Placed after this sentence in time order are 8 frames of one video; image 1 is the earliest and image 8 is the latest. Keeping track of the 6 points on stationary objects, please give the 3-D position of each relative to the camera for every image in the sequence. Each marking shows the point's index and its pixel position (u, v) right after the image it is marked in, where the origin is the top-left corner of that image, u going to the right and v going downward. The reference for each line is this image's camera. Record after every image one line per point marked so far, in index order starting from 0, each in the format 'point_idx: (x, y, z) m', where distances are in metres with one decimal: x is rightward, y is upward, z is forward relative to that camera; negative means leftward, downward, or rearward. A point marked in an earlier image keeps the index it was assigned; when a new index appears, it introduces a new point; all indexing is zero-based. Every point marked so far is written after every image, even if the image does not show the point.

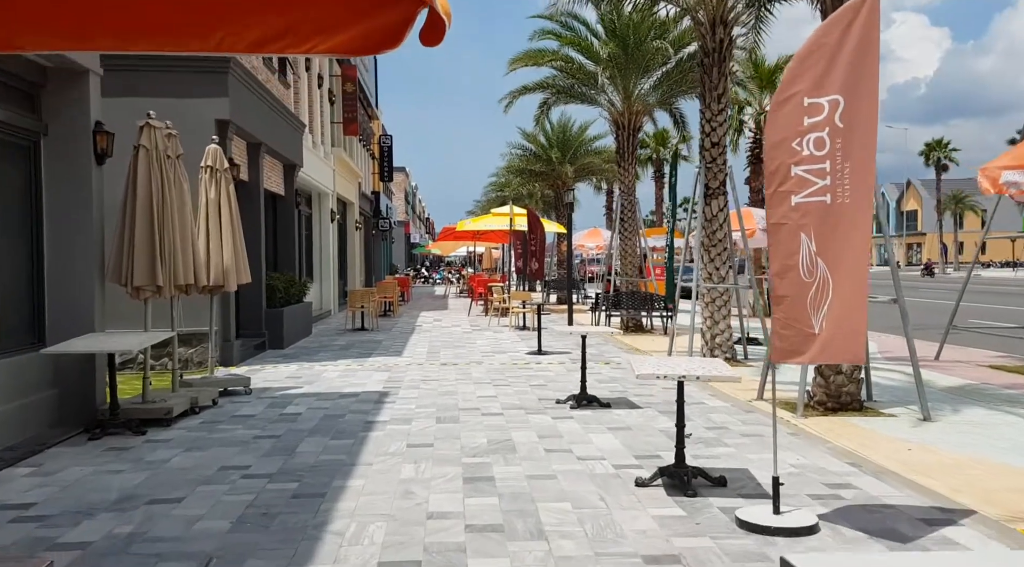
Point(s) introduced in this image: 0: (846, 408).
0: (+3.5, -1.3, +8.4) m
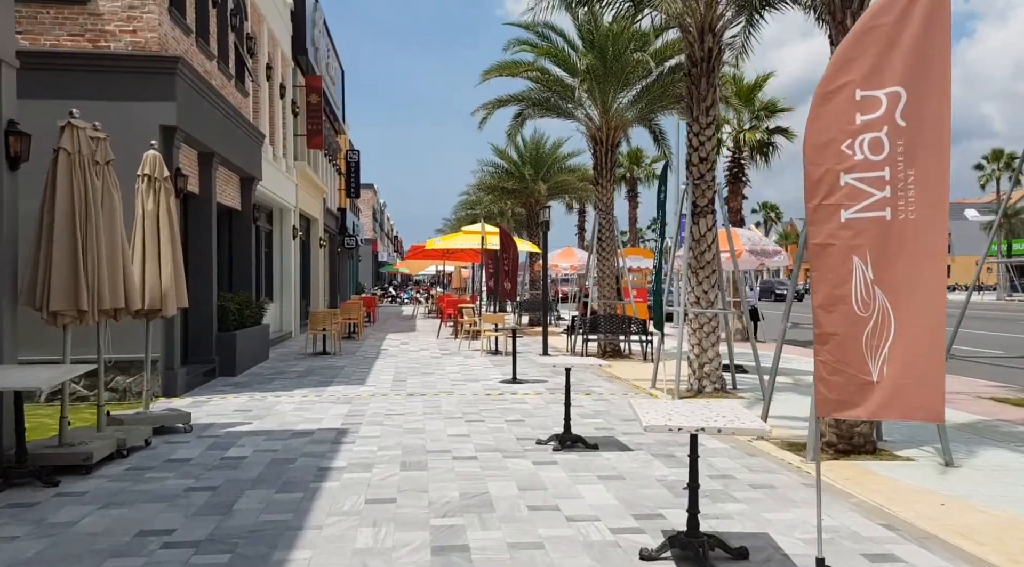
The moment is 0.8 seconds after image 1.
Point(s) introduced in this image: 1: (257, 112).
0: (+3.2, -1.6, +7.5) m
1: (-5.6, +3.8, +17.9) m
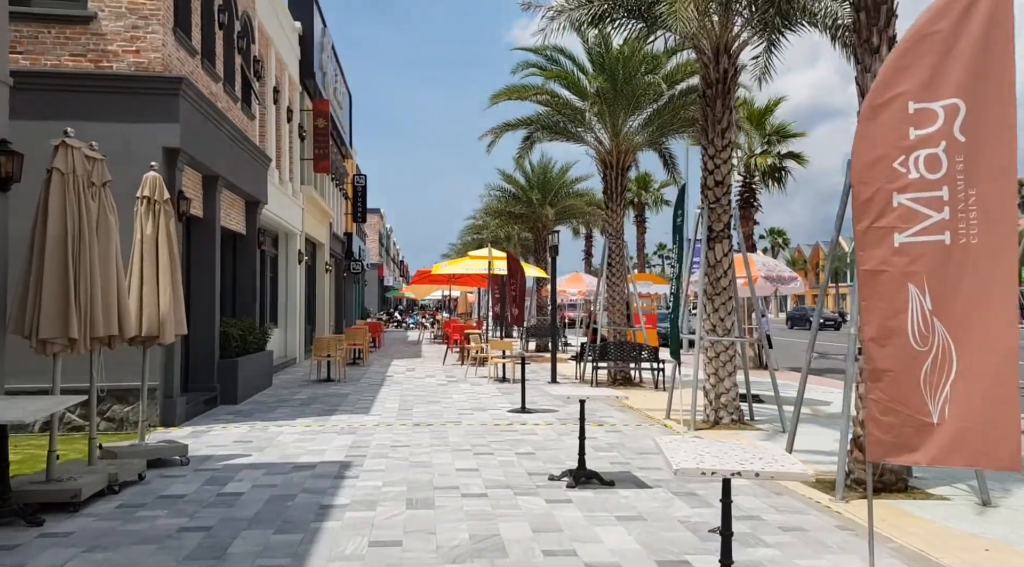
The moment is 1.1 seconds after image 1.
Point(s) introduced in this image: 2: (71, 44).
0: (+3.3, -1.8, +7.1) m
1: (-5.5, +3.3, +17.8) m
2: (-5.6, +3.0, +10.2) m
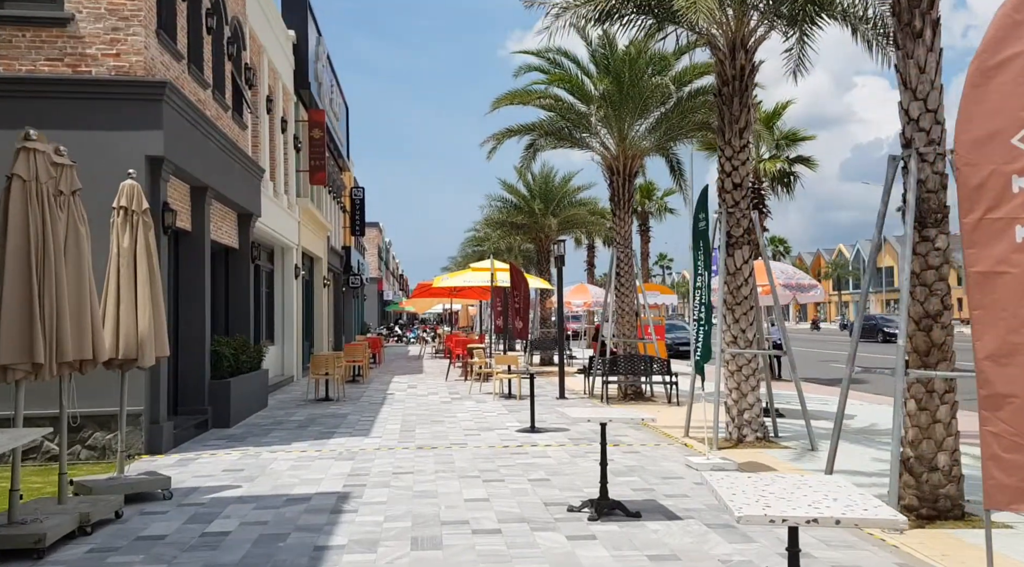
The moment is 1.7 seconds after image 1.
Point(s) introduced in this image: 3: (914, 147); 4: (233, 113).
0: (+3.5, -1.9, +6.5) m
1: (-5.4, +2.9, +17.1) m
2: (-5.5, +2.8, +9.6) m
3: (+3.3, +1.1, +6.7) m
4: (-5.0, +3.0, +14.4) m
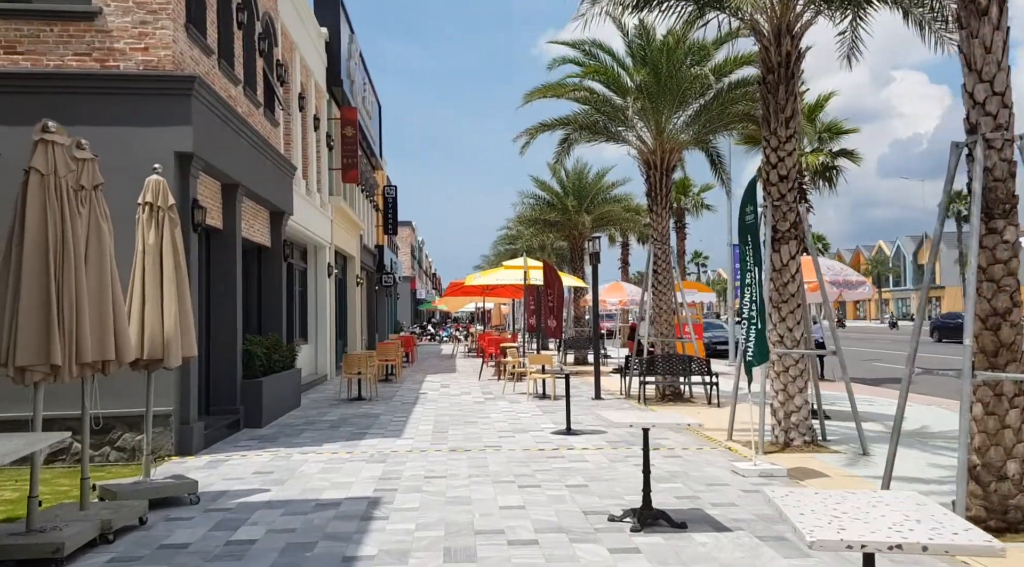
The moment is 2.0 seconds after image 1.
0: (+3.8, -1.8, +6.0) m
1: (-4.7, +3.0, +17.0) m
2: (-5.1, +2.8, +9.4) m
3: (+3.6, +1.2, +6.2) m
4: (-4.4, +3.1, +14.3) m
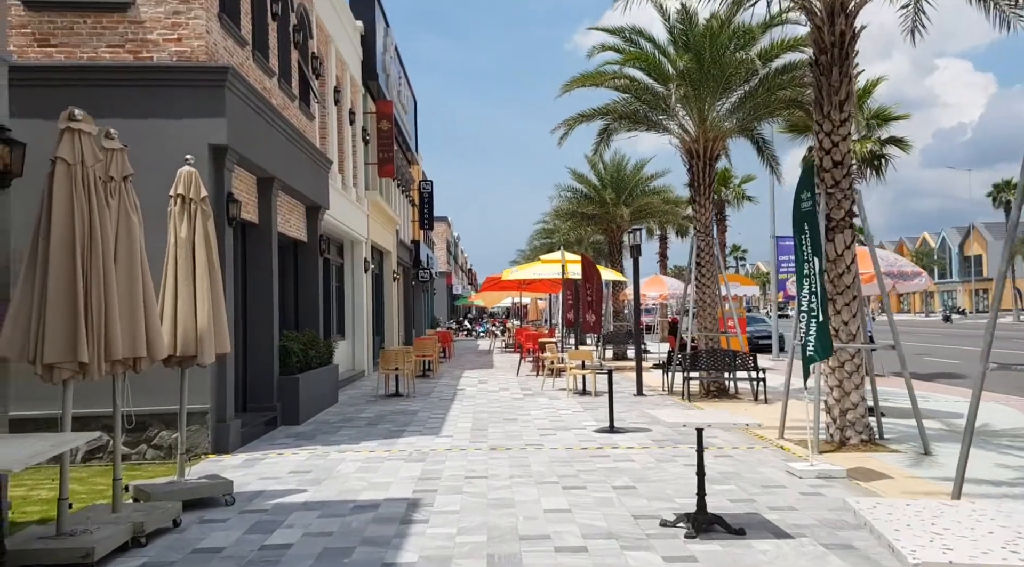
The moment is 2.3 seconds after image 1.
0: (+4.1, -1.7, +5.5) m
1: (-3.9, +3.1, +16.8) m
2: (-4.7, +2.9, +9.3) m
3: (+3.9, +1.2, +5.7) m
4: (-3.7, +3.2, +14.1) m
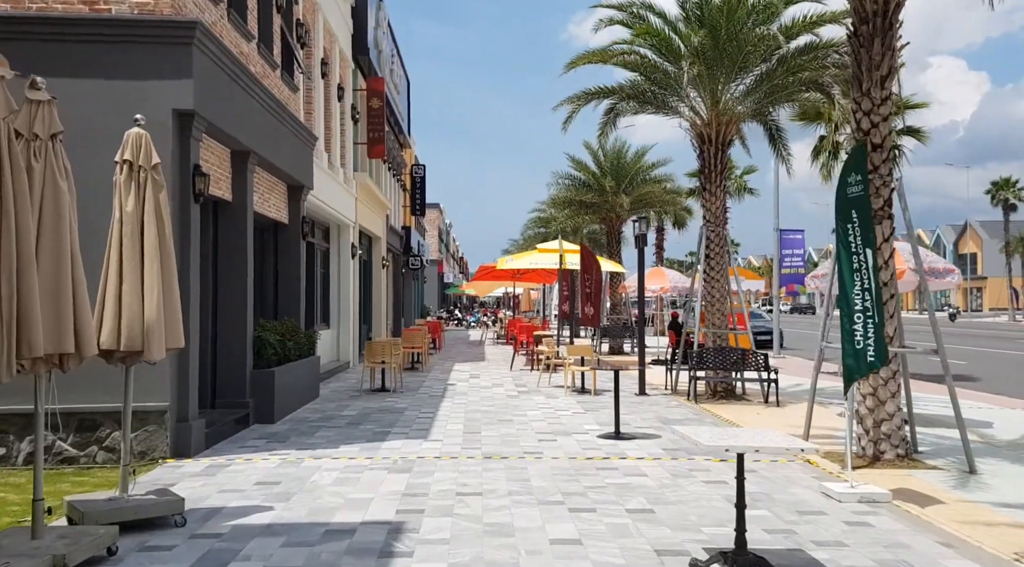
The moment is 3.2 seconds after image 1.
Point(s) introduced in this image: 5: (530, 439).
0: (+4.1, -1.8, +4.5) m
1: (-3.9, +3.3, +15.7) m
2: (-4.6, +3.1, +8.2) m
3: (+4.0, +1.2, +4.7) m
4: (-3.7, +3.4, +13.0) m
5: (+0.2, -1.9, +9.8) m
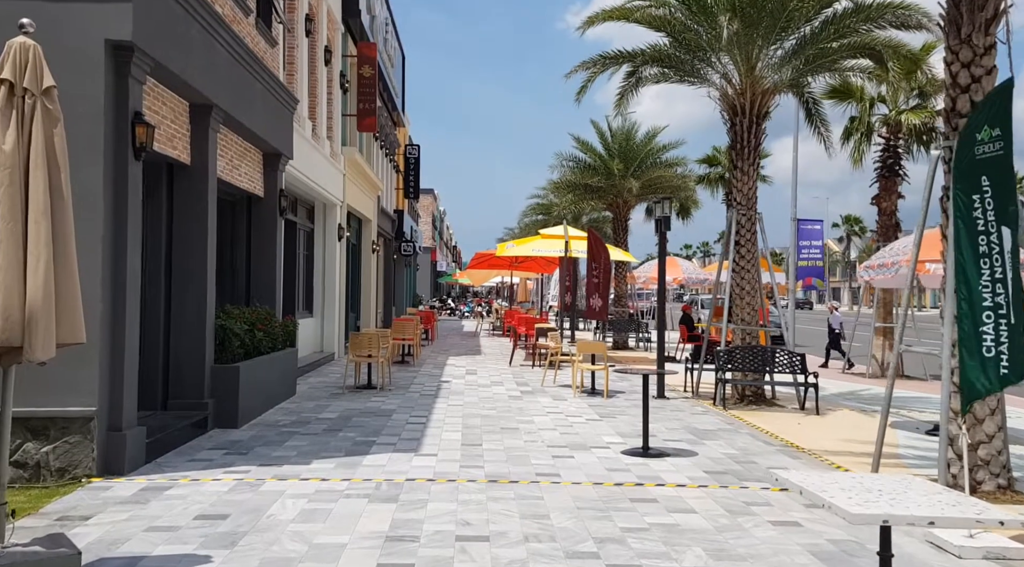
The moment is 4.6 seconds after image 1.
0: (+4.2, -1.7, +2.9) m
1: (-3.8, +3.6, +14.0) m
2: (-4.4, +3.3, +6.5) m
3: (+4.2, +1.3, +3.1) m
4: (-3.5, +3.7, +11.3) m
5: (+0.3, -1.7, +8.1) m
